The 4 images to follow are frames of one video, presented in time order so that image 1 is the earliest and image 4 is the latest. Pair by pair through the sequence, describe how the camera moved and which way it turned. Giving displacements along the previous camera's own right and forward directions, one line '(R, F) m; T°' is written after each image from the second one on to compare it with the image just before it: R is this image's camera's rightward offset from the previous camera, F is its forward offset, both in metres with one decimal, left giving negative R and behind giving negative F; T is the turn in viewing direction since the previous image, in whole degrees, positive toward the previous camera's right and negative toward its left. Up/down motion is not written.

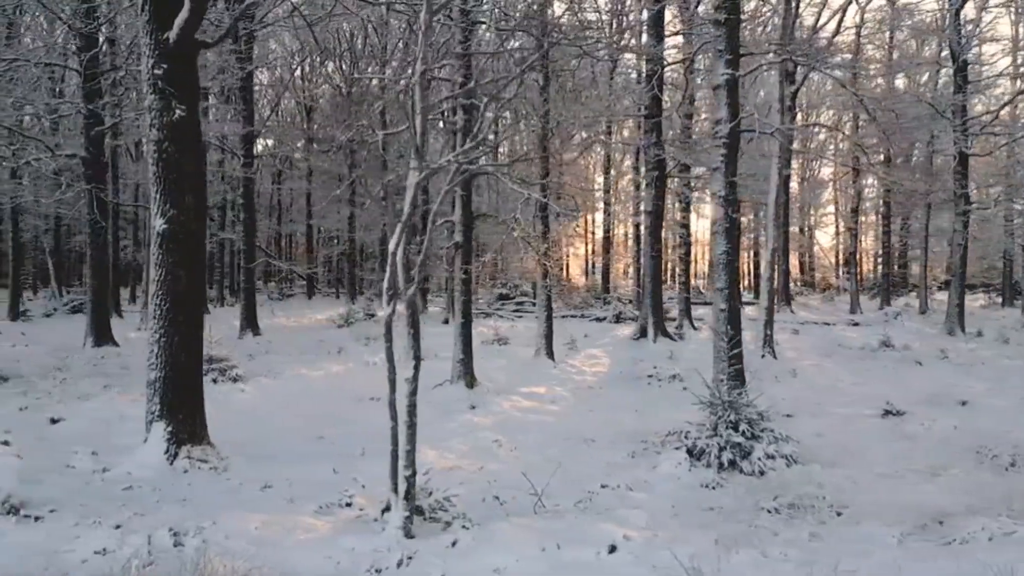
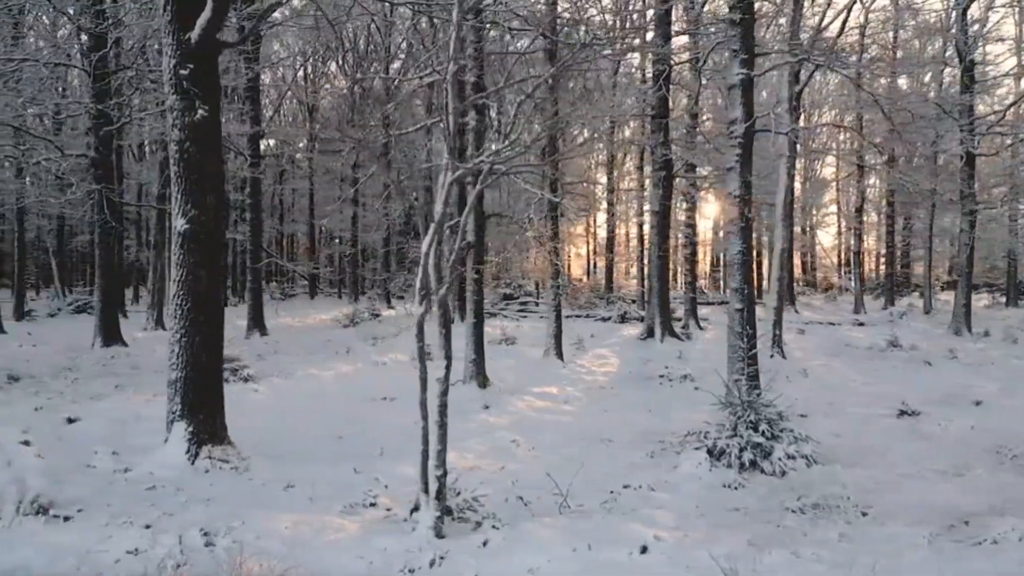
(-0.2, 0.0) m; 0°
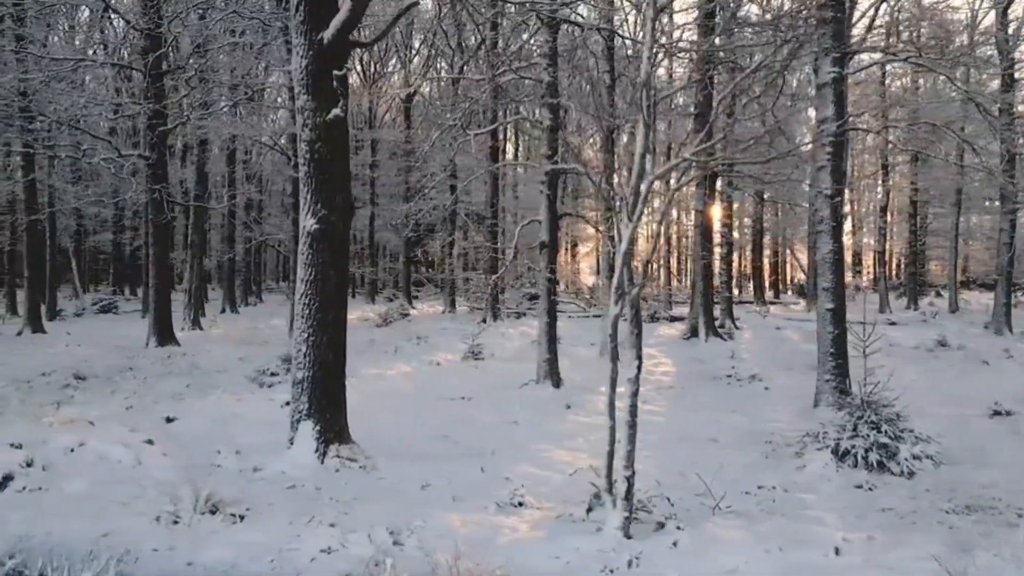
(-1.1, 0.0) m; -1°
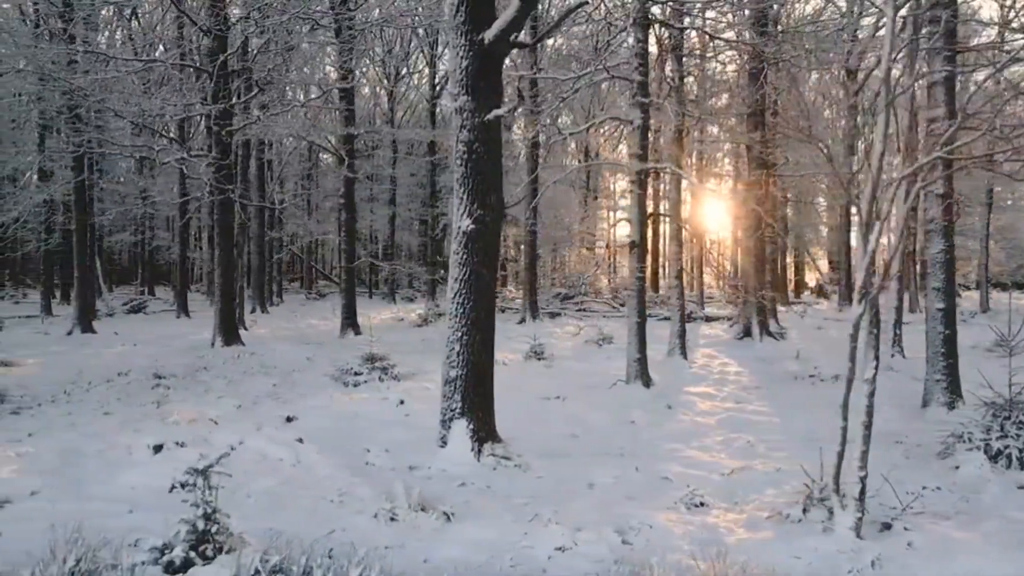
(-1.3, 0.0) m; -1°
